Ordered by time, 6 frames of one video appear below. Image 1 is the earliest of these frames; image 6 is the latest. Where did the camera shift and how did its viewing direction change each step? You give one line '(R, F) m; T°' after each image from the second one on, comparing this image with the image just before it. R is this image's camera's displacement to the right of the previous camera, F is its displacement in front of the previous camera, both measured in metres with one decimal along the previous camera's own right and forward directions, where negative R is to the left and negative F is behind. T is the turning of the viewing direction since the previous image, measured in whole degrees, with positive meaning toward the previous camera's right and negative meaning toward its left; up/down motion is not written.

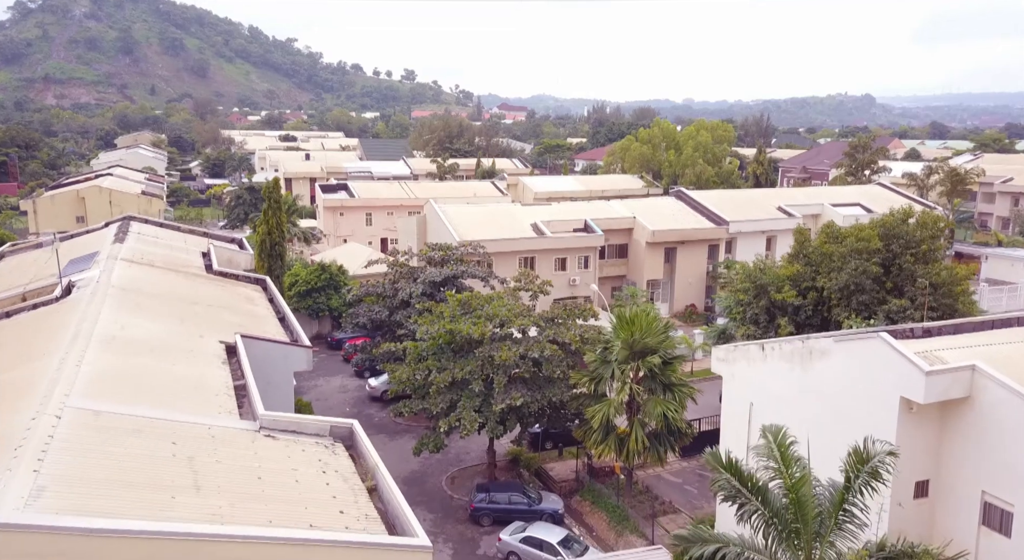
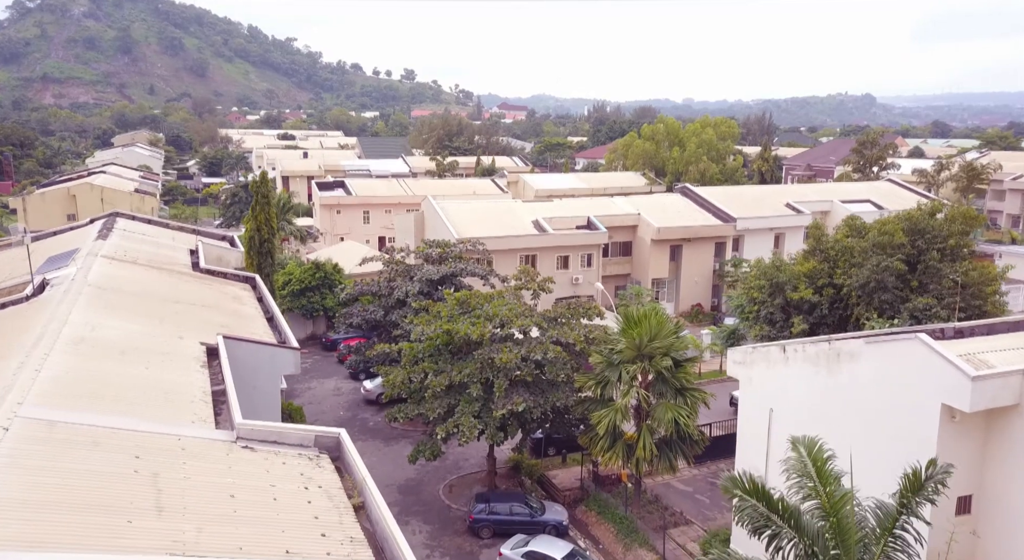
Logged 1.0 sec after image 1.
(0.0, +1.1) m; 0°
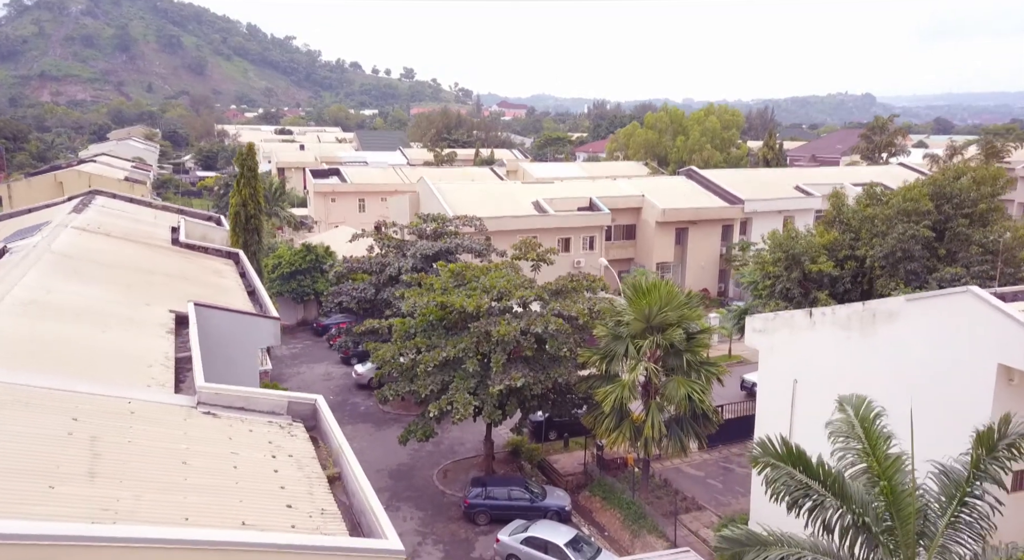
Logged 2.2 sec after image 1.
(0.0, +1.3) m; 0°
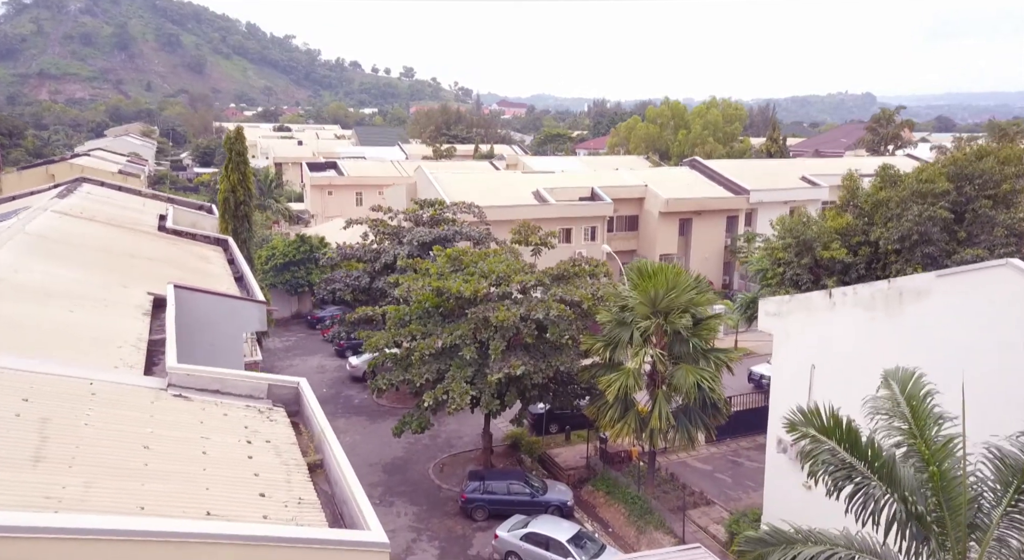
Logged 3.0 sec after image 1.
(0.0, +0.8) m; 0°
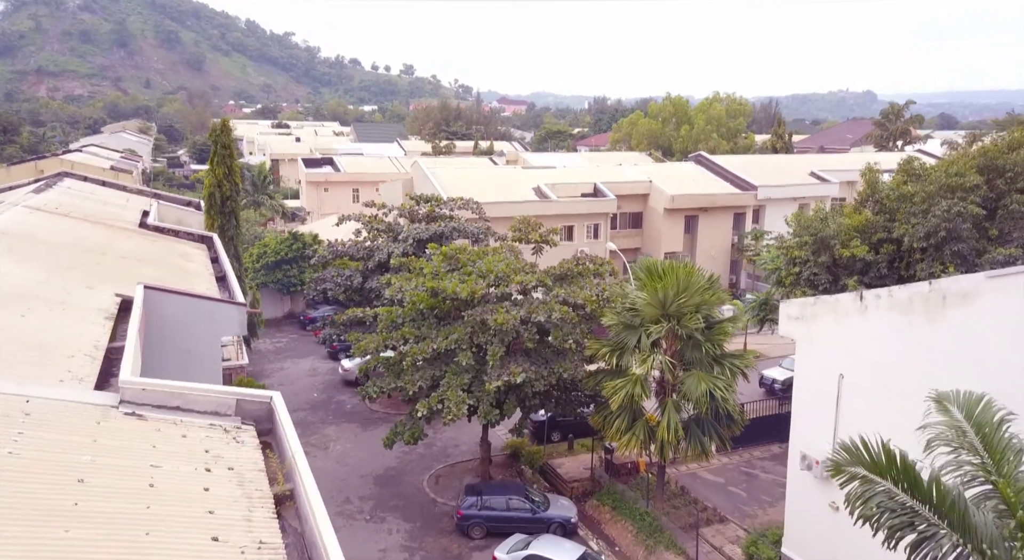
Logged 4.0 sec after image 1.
(0.0, +1.1) m; 0°
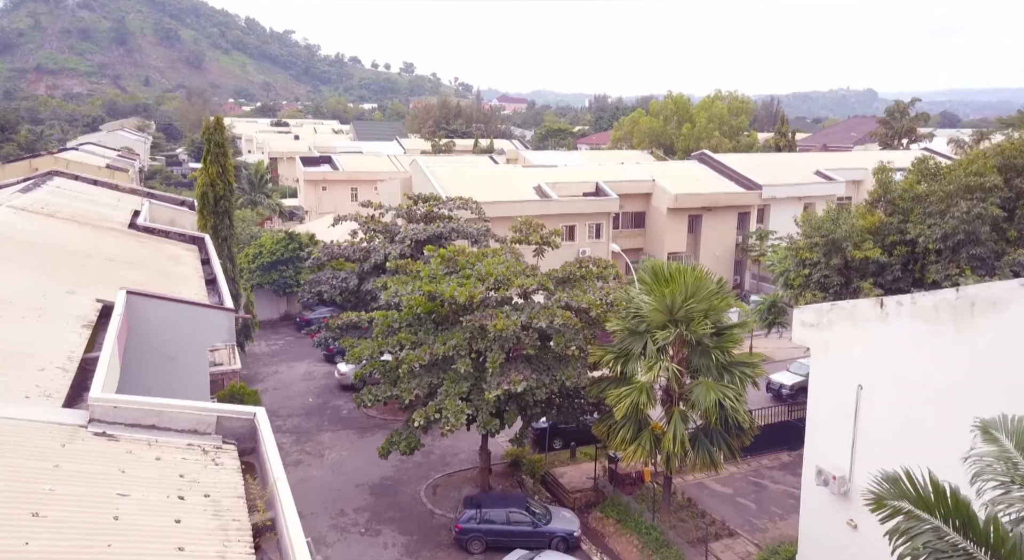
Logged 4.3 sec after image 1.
(0.0, +0.6) m; 0°
